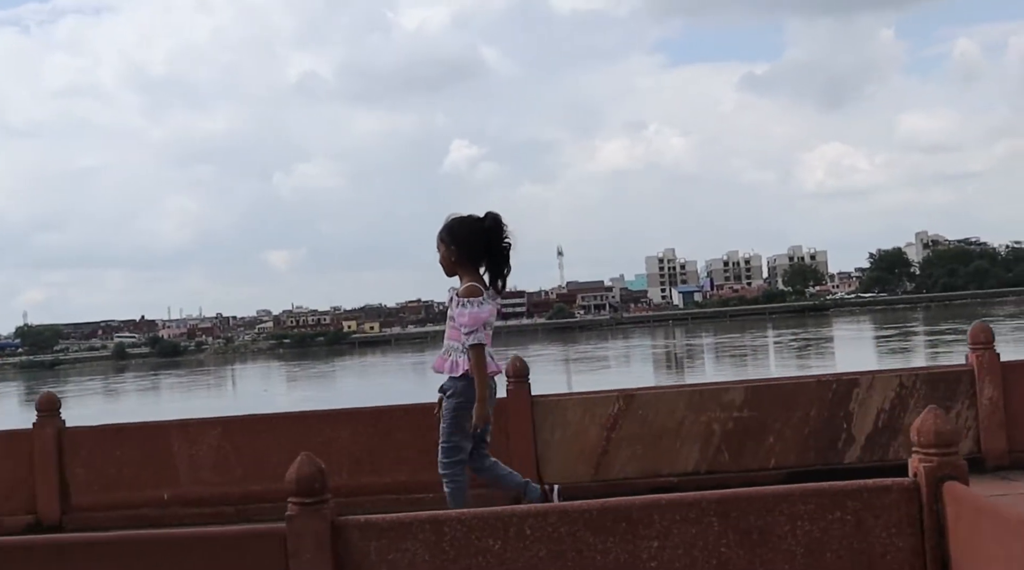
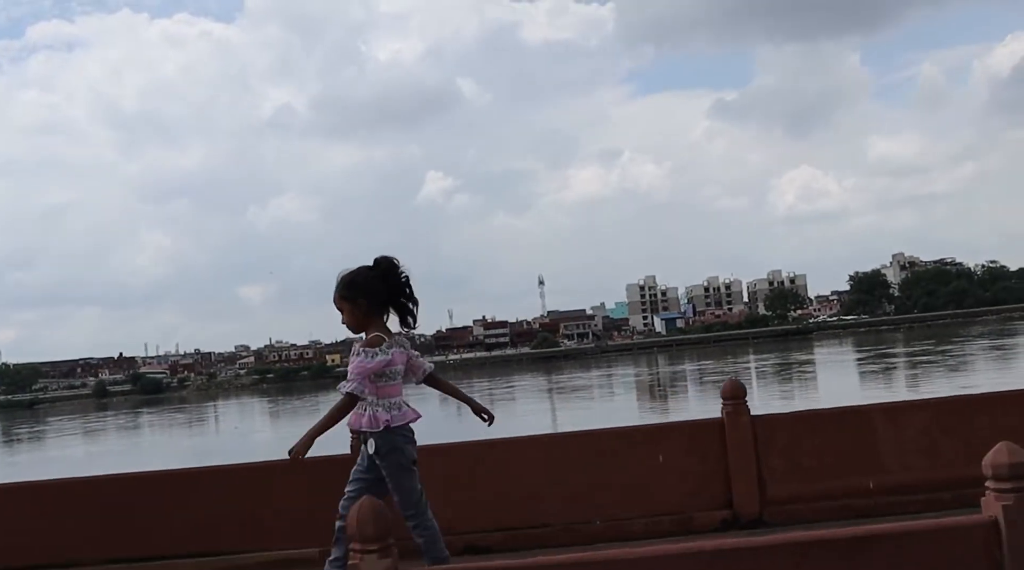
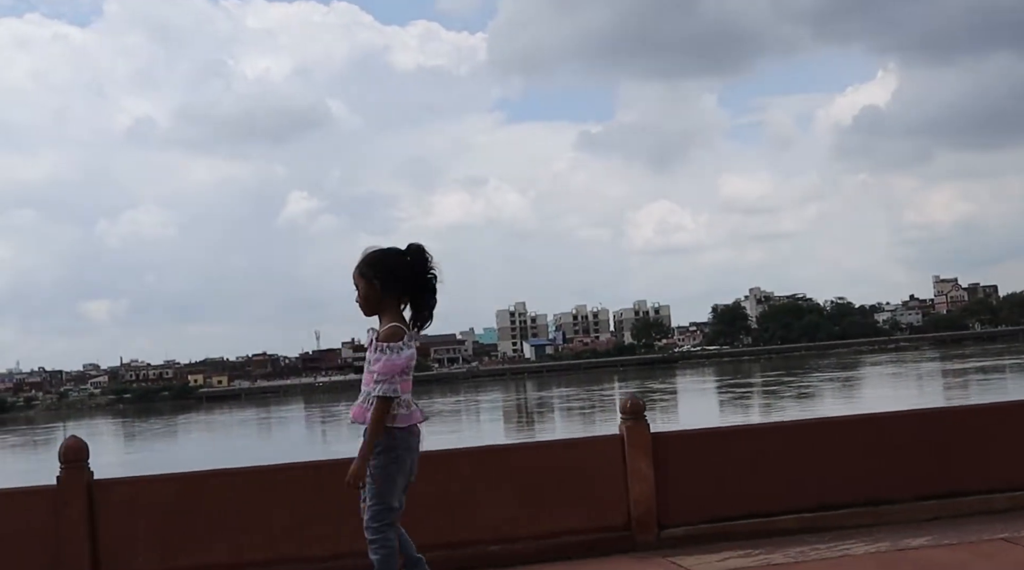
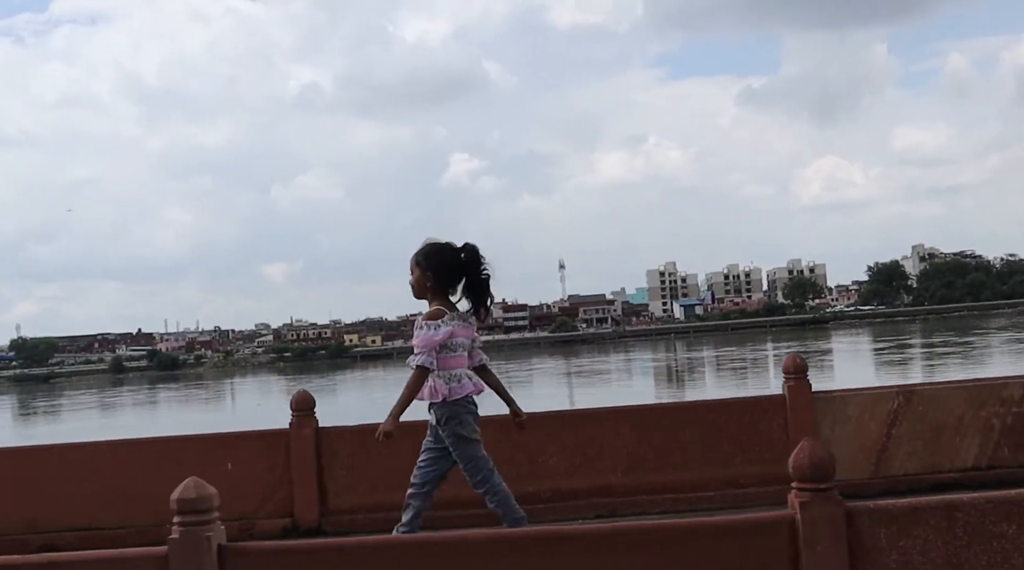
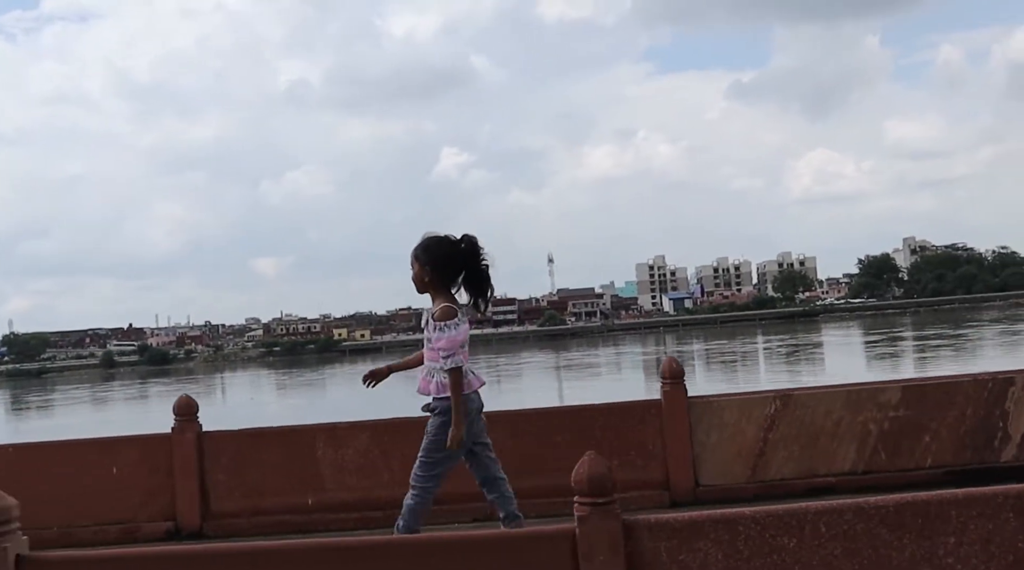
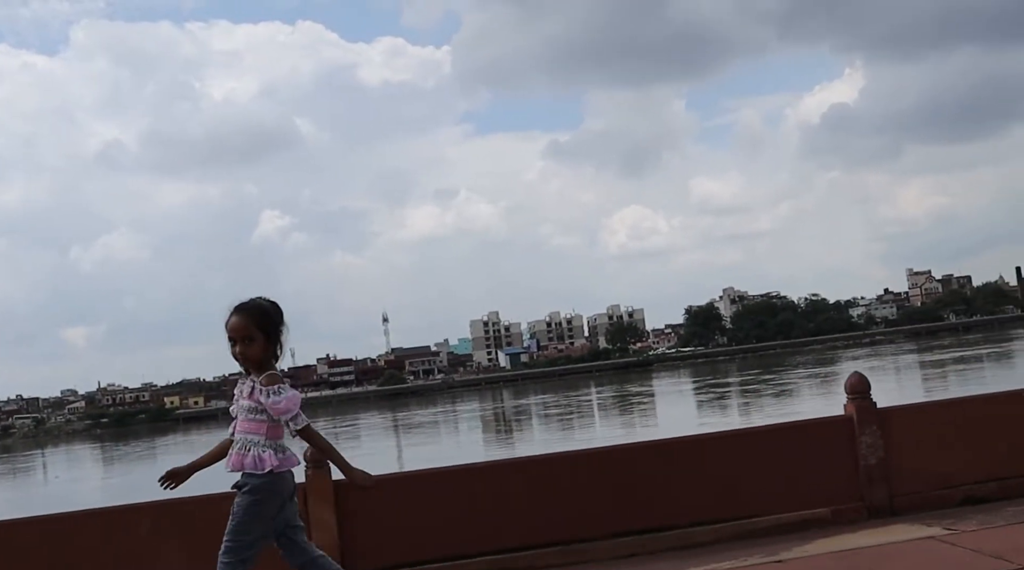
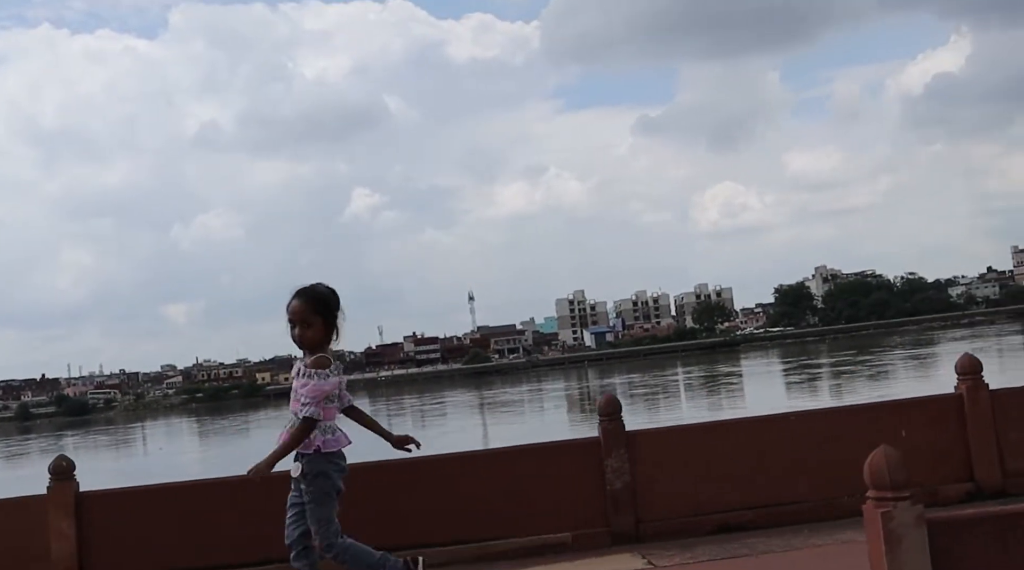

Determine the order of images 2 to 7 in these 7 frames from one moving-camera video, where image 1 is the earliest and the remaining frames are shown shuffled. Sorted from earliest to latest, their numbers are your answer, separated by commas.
5, 4, 2, 7, 6, 3
